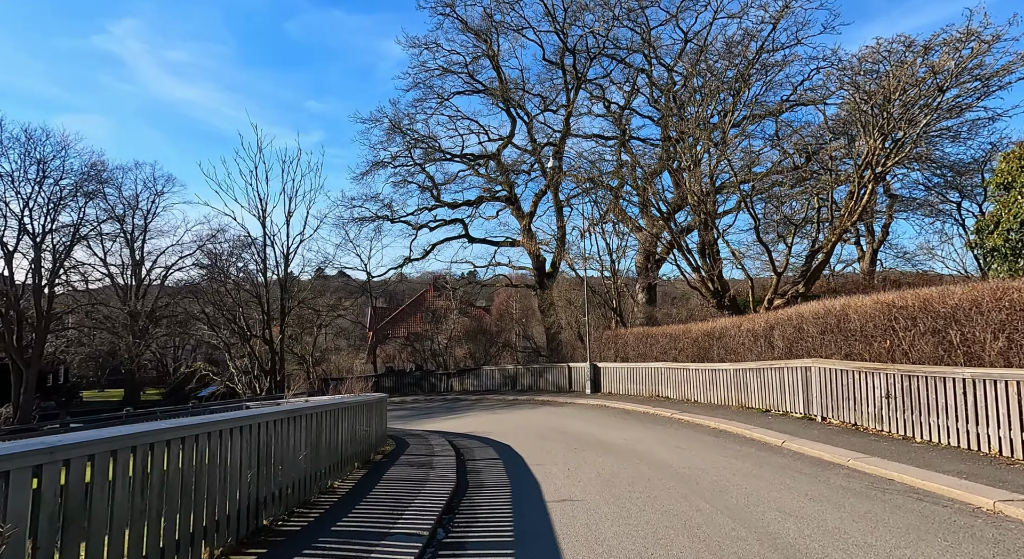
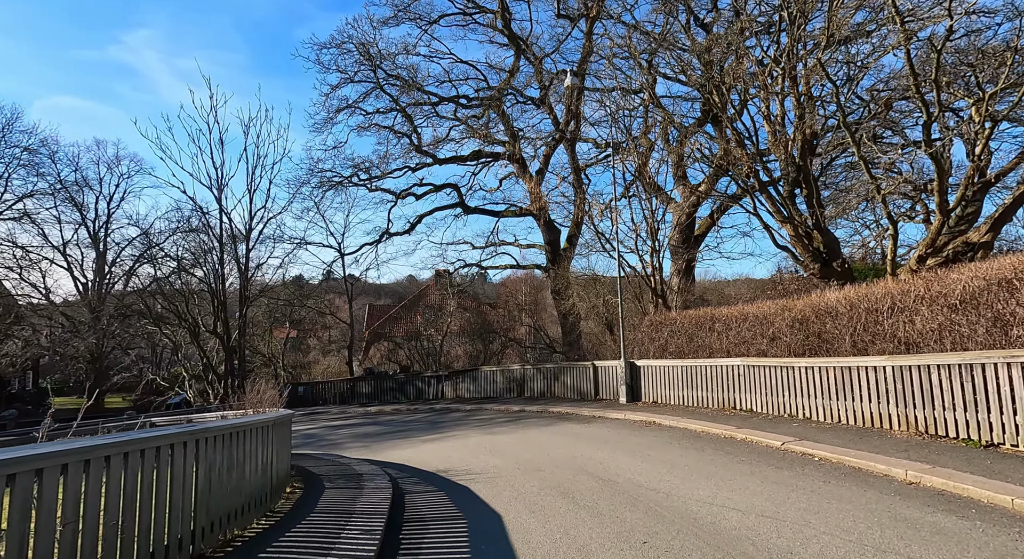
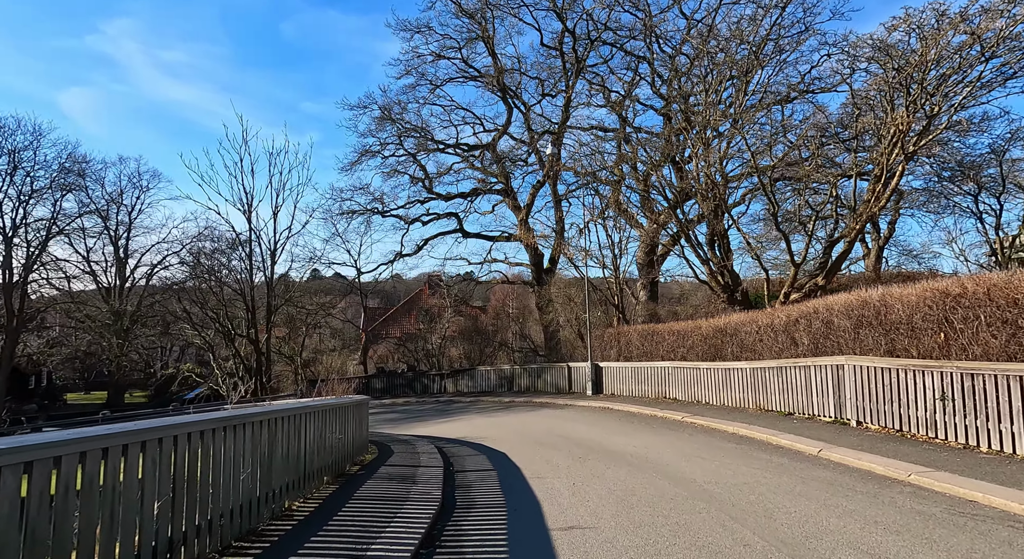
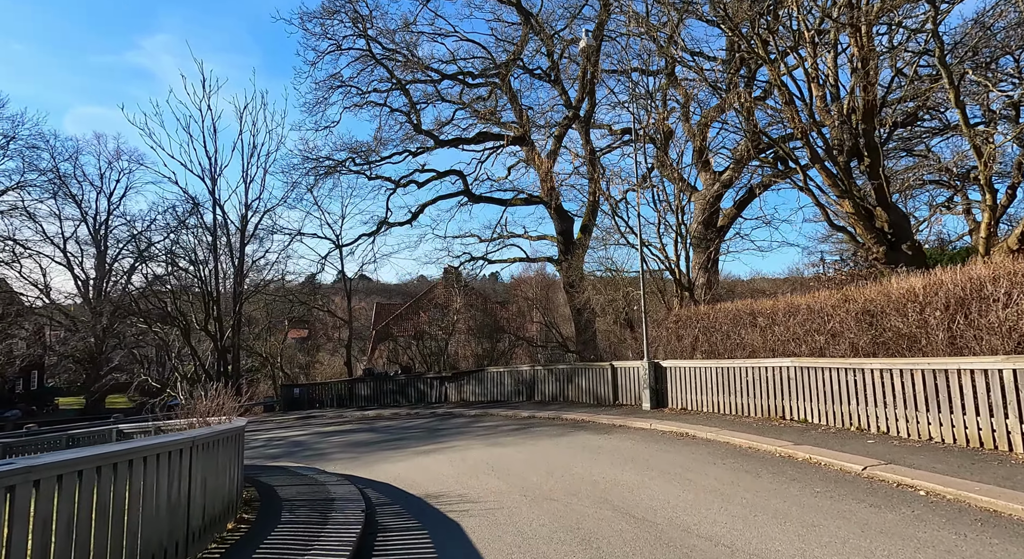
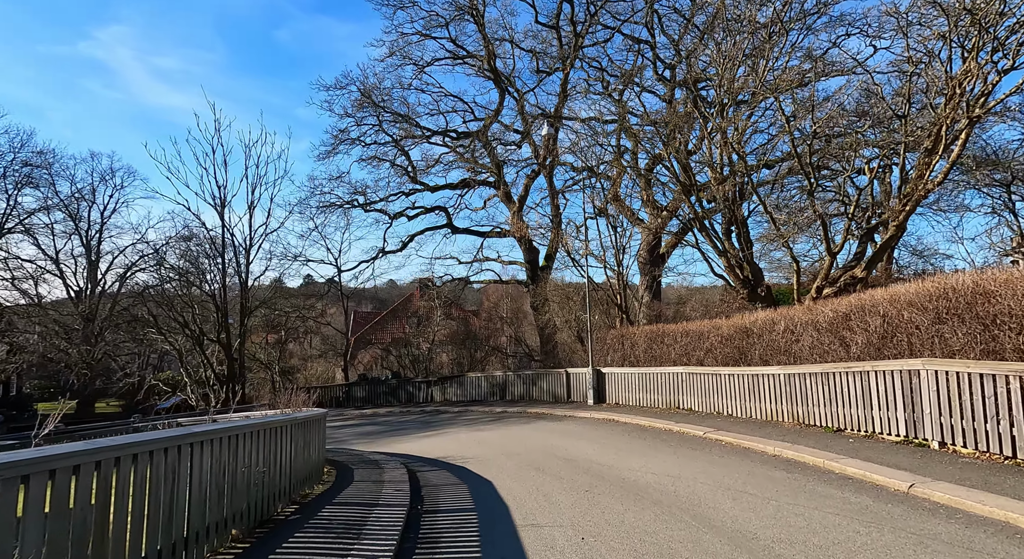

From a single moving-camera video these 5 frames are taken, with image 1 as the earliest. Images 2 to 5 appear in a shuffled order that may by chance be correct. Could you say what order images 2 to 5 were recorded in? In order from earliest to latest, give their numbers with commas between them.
3, 5, 2, 4
